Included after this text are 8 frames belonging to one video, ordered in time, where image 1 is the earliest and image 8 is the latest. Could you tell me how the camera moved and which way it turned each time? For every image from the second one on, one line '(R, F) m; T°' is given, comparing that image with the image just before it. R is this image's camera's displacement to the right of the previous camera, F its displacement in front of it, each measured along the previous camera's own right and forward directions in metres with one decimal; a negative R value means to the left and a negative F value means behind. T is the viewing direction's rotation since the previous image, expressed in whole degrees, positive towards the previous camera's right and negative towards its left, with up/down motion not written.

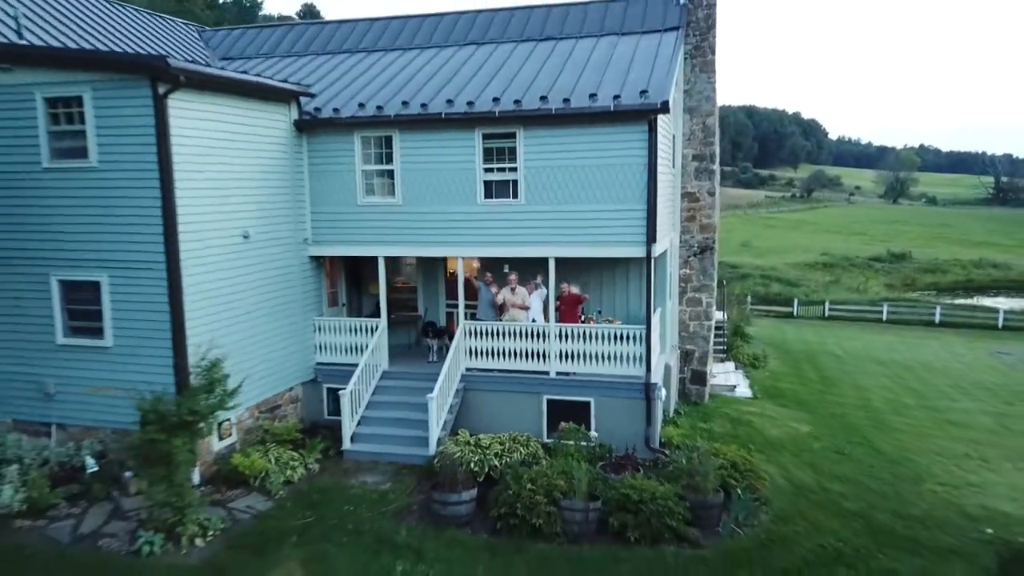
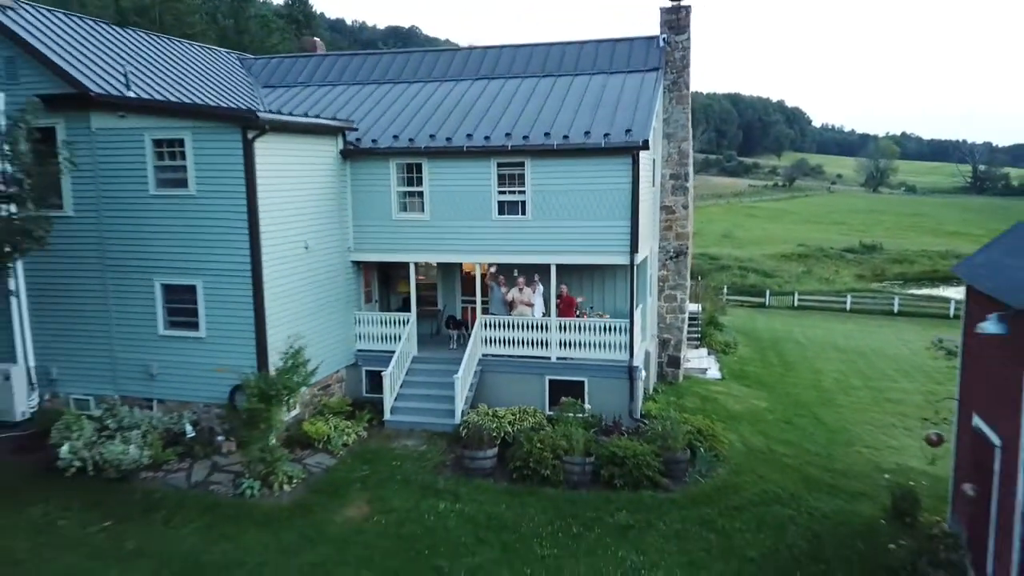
(-0.4, -2.4) m; +1°
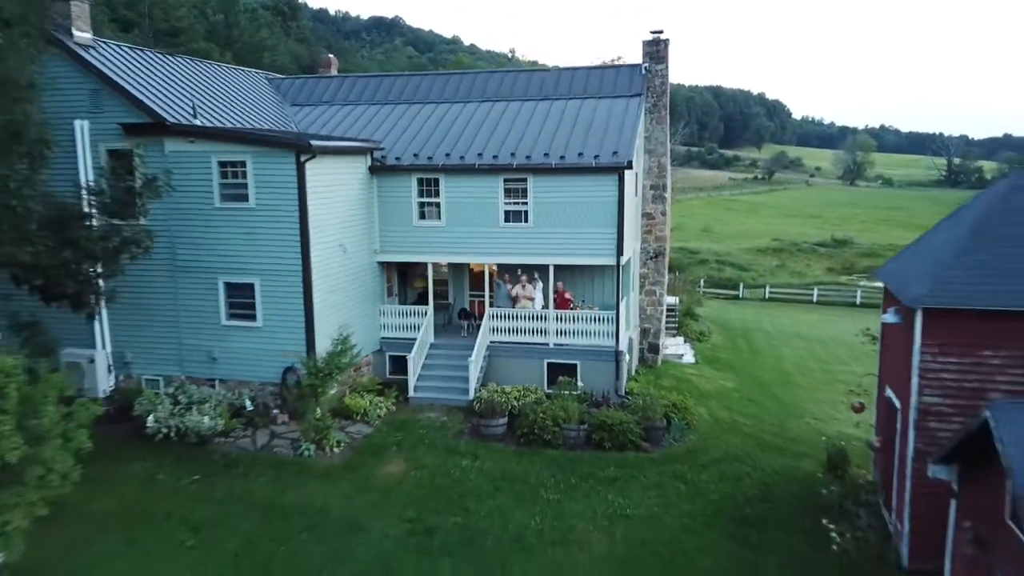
(-0.4, -2.3) m; +1°
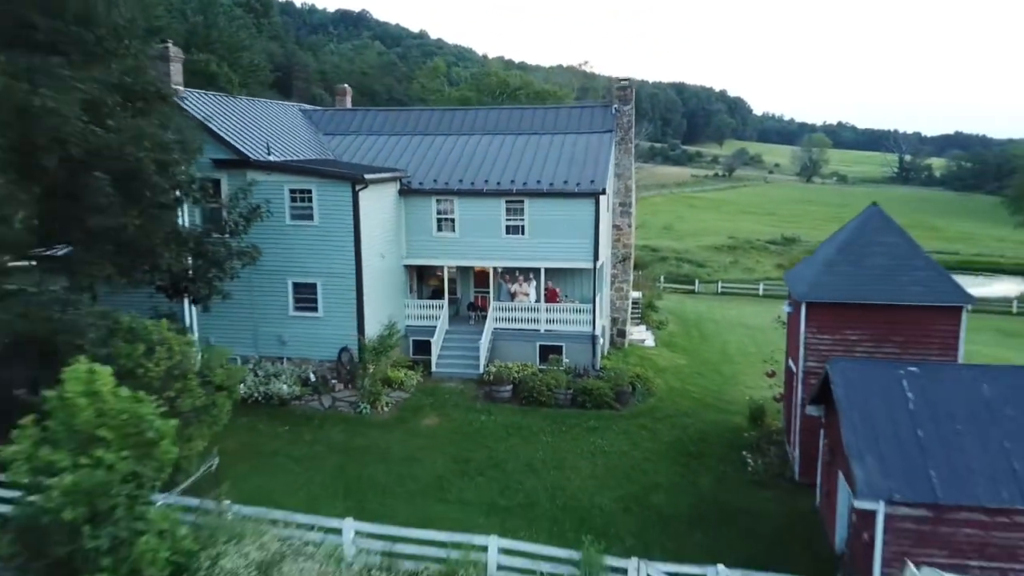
(-0.9, -4.2) m; +3°
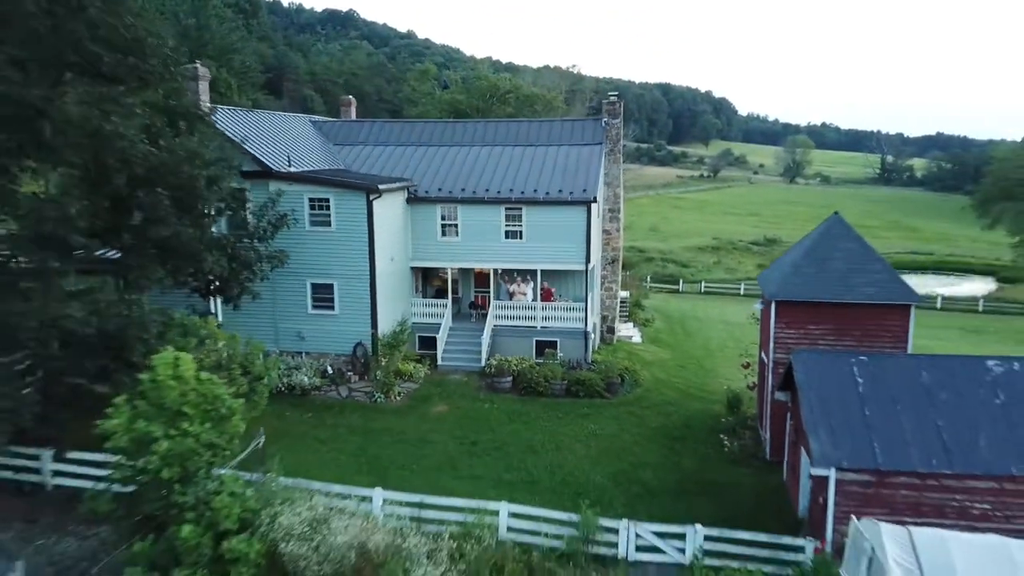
(-0.3, -1.7) m; +1°
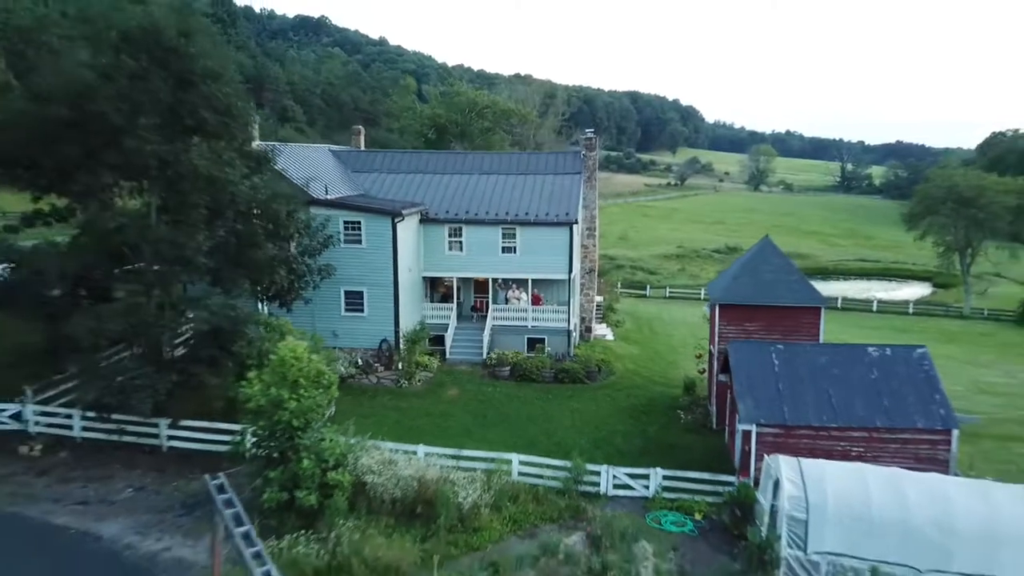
(-0.8, -4.3) m; +2°
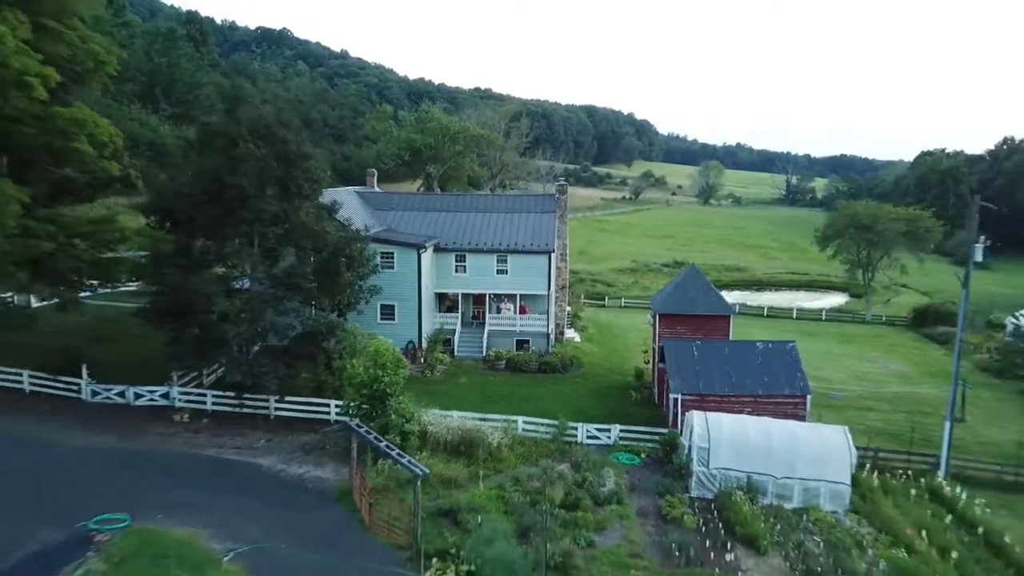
(-1.5, -7.8) m; +3°
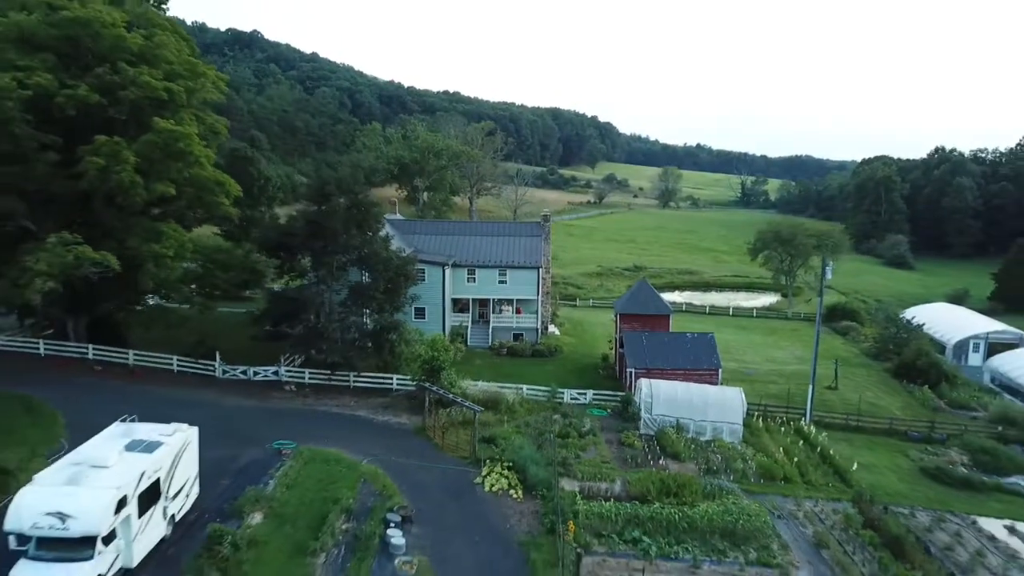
(-1.9, -11.0) m; +3°
